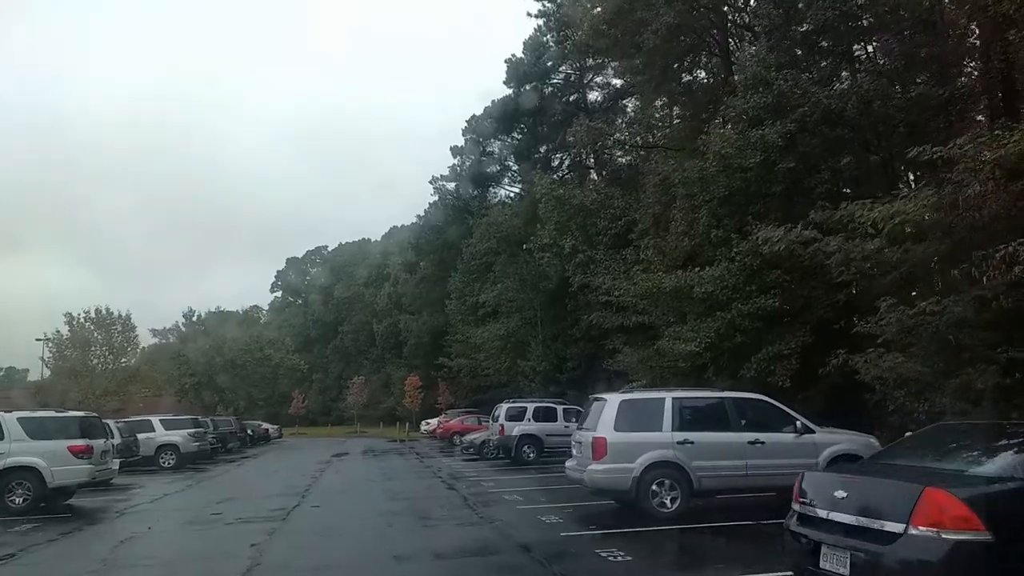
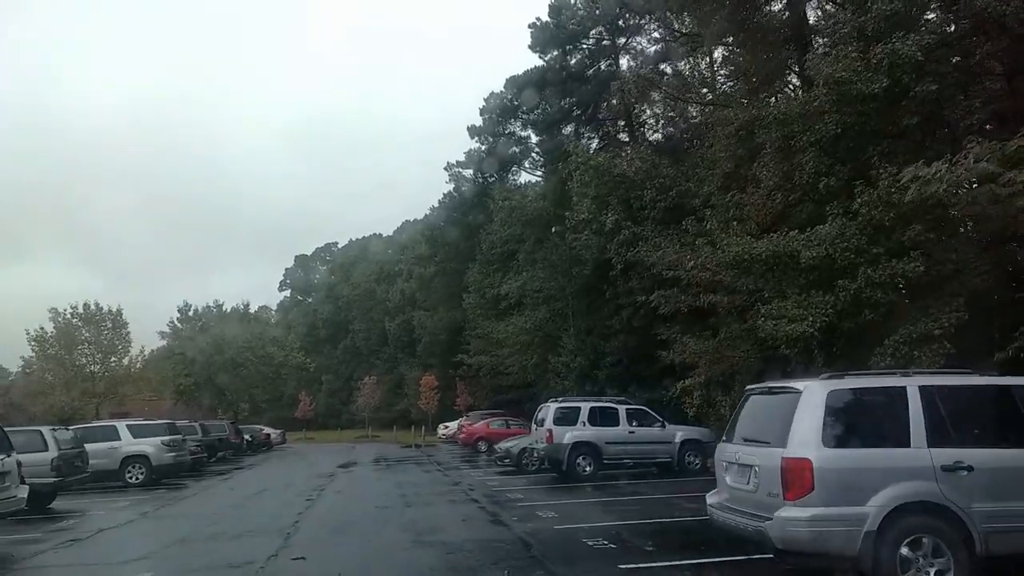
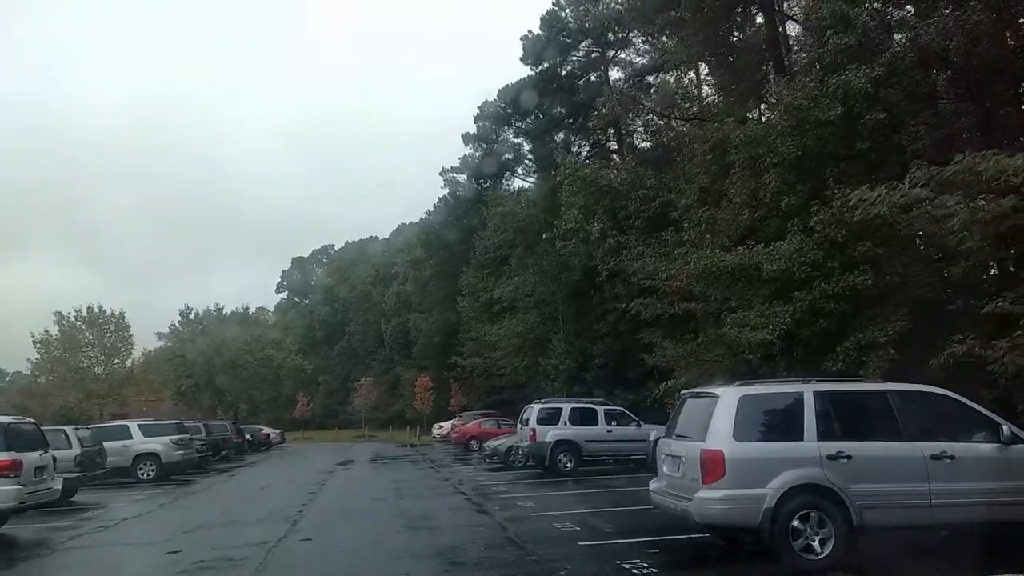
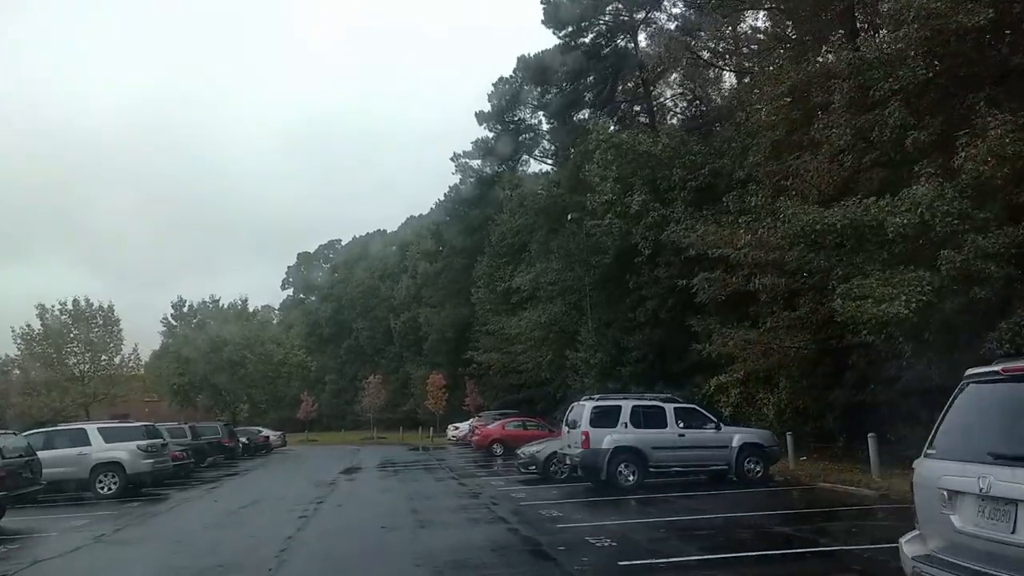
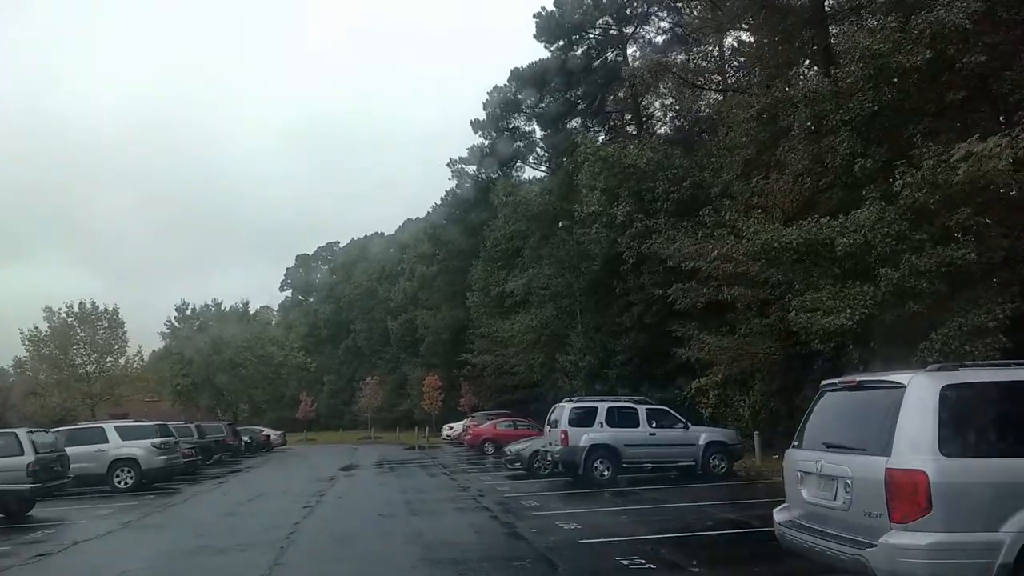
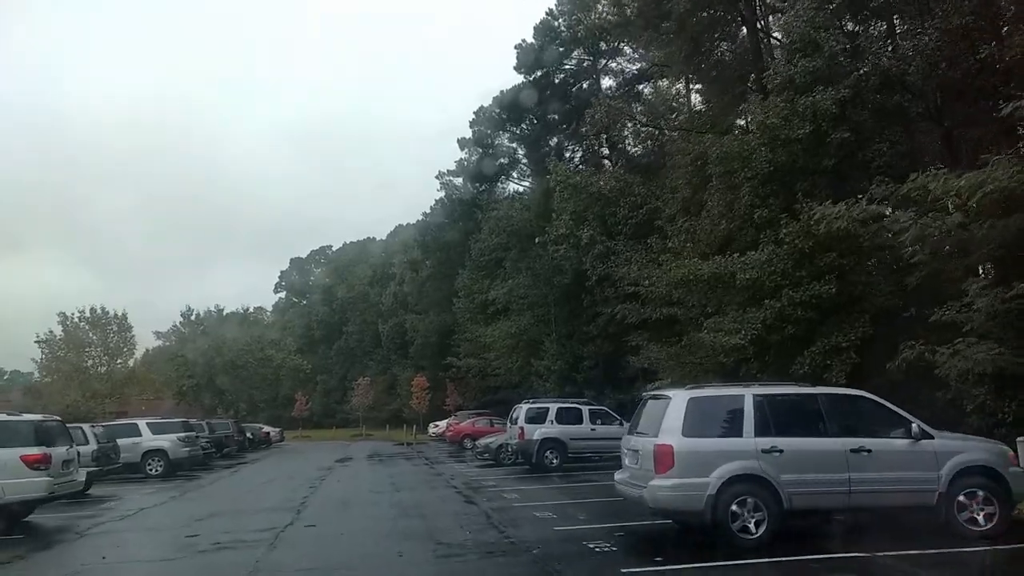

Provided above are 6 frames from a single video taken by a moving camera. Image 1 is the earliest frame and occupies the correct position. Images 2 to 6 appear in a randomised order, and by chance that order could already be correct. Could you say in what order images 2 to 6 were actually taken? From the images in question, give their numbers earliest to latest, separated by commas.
6, 3, 2, 5, 4
